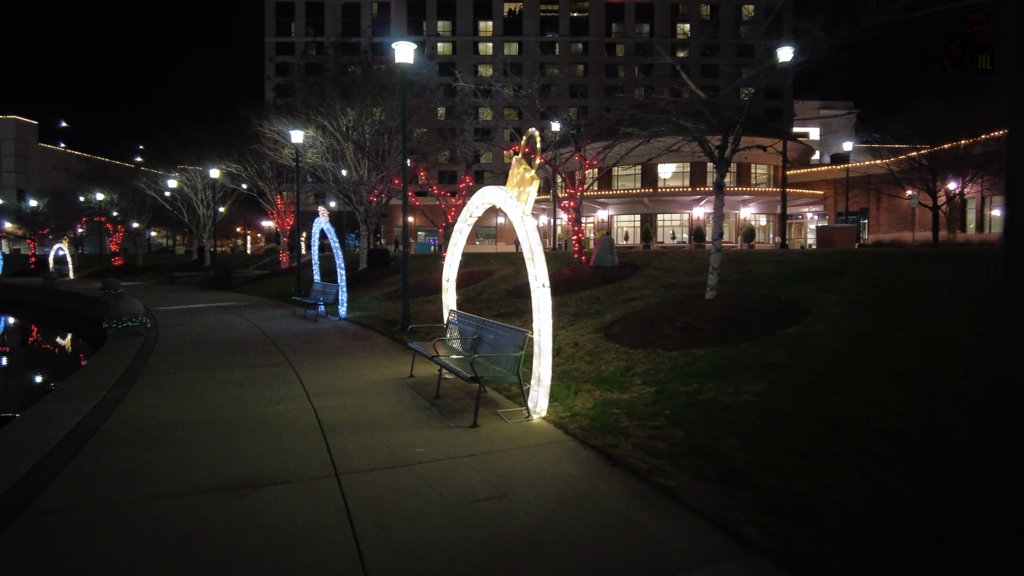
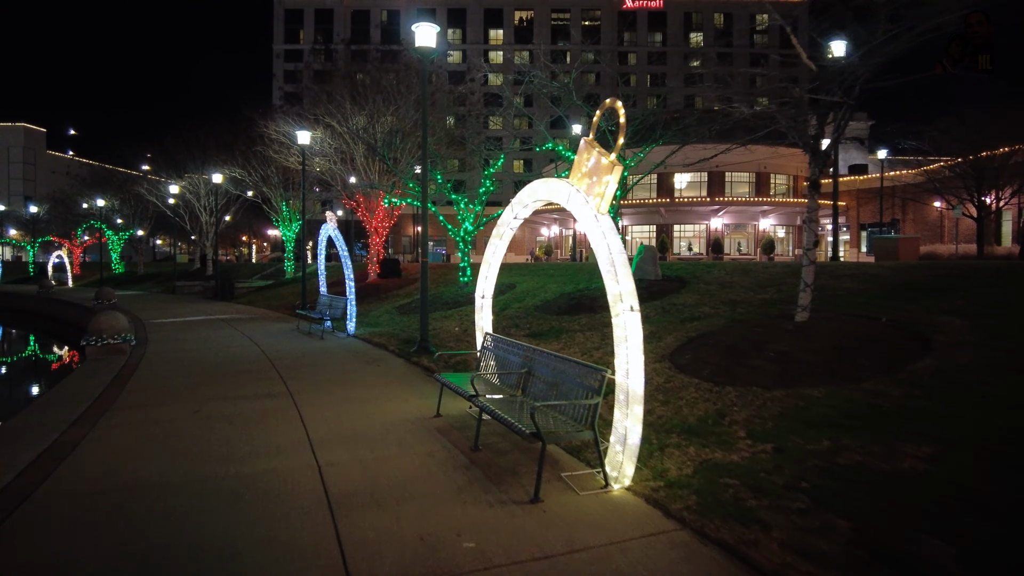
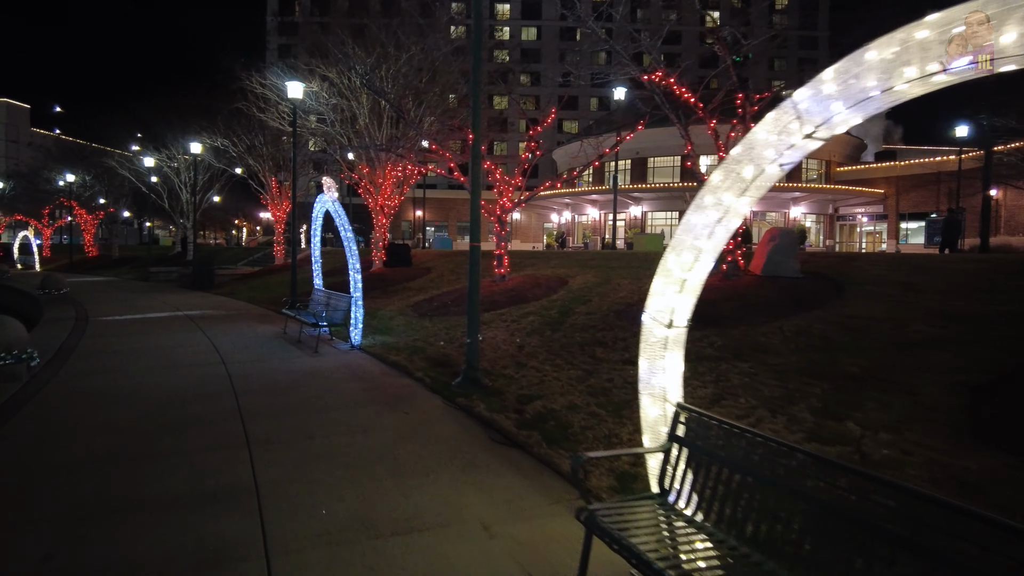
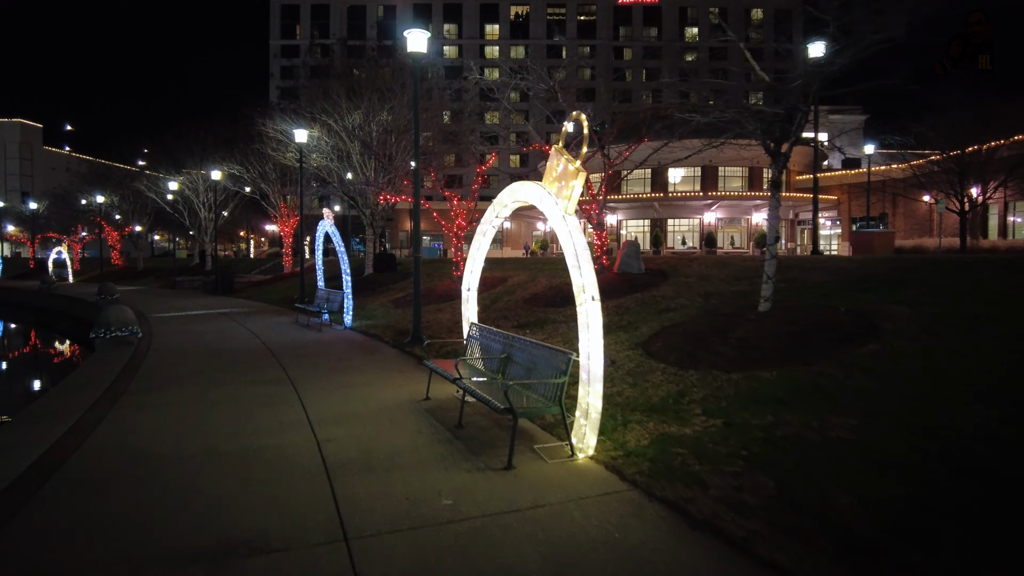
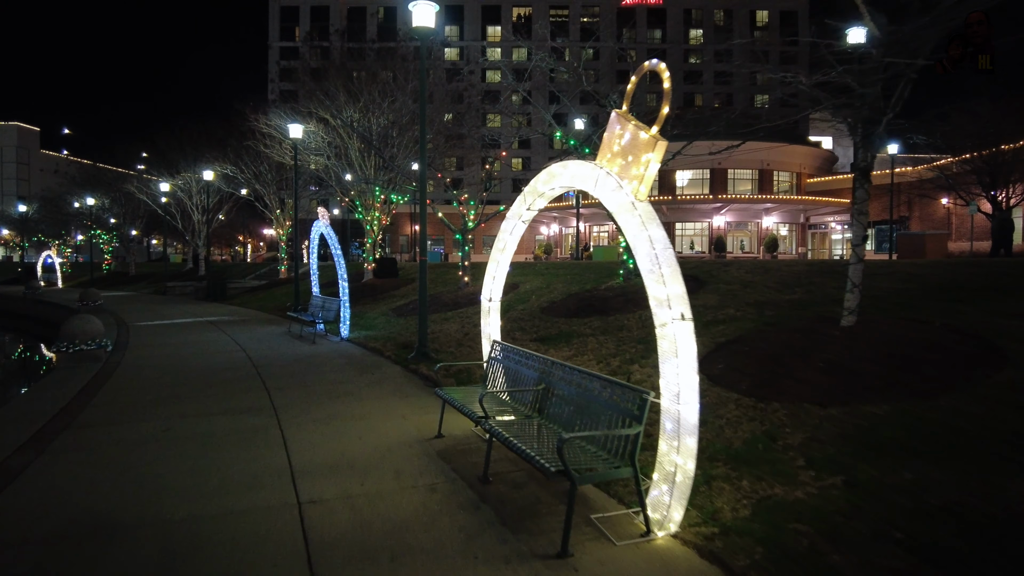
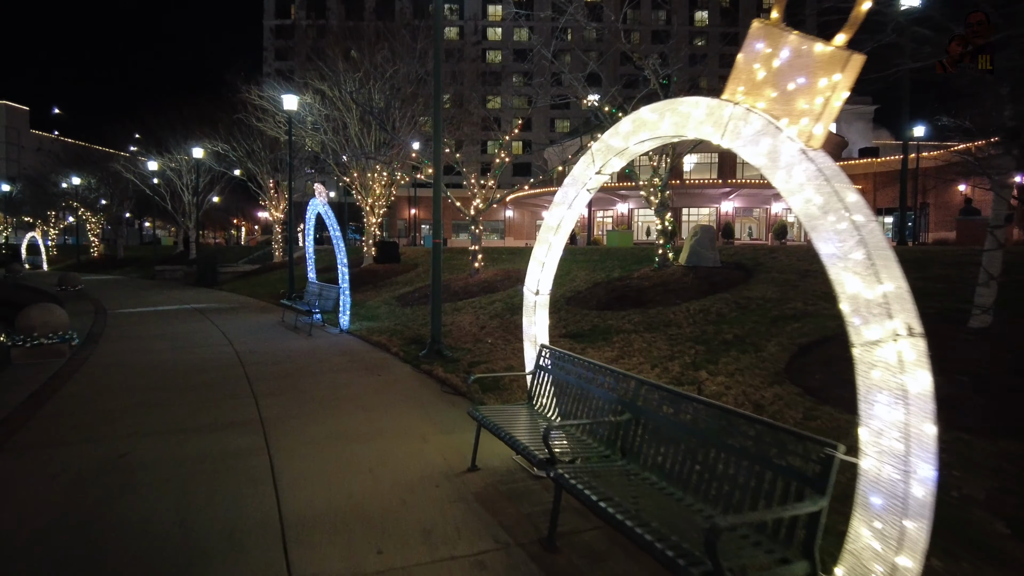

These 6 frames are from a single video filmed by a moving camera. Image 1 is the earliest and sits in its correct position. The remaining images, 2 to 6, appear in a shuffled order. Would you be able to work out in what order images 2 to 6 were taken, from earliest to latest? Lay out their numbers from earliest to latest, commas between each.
4, 2, 5, 6, 3
